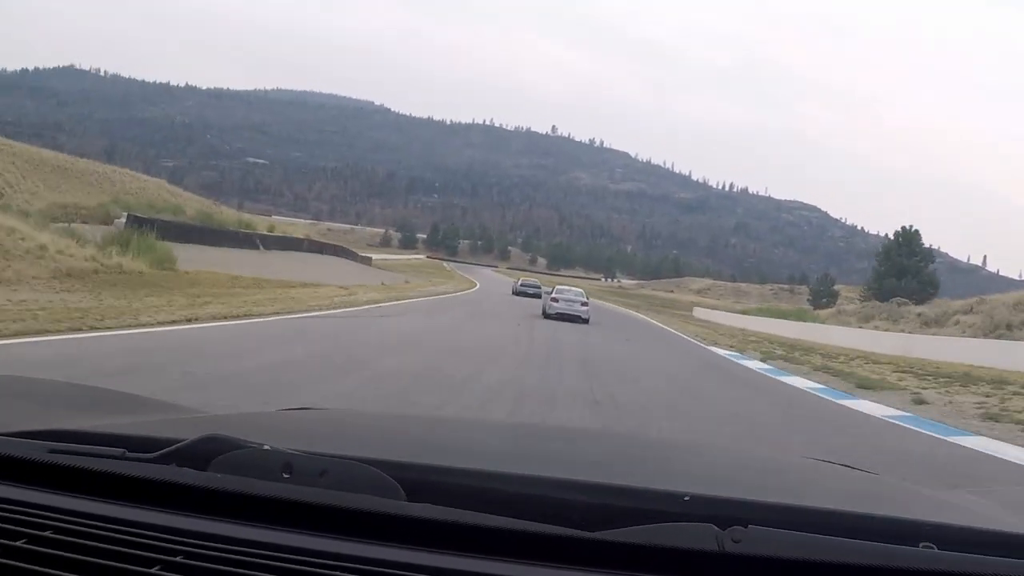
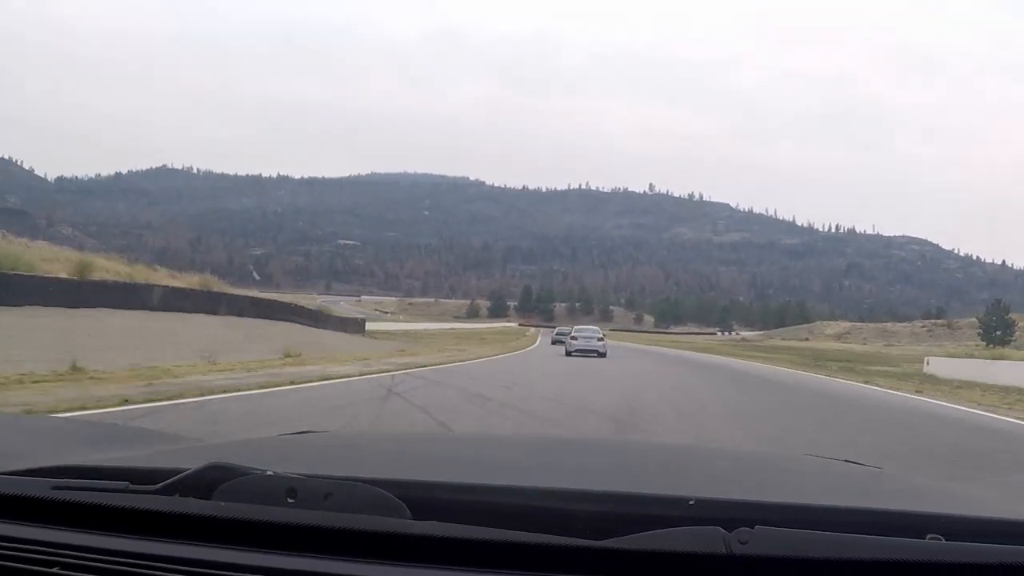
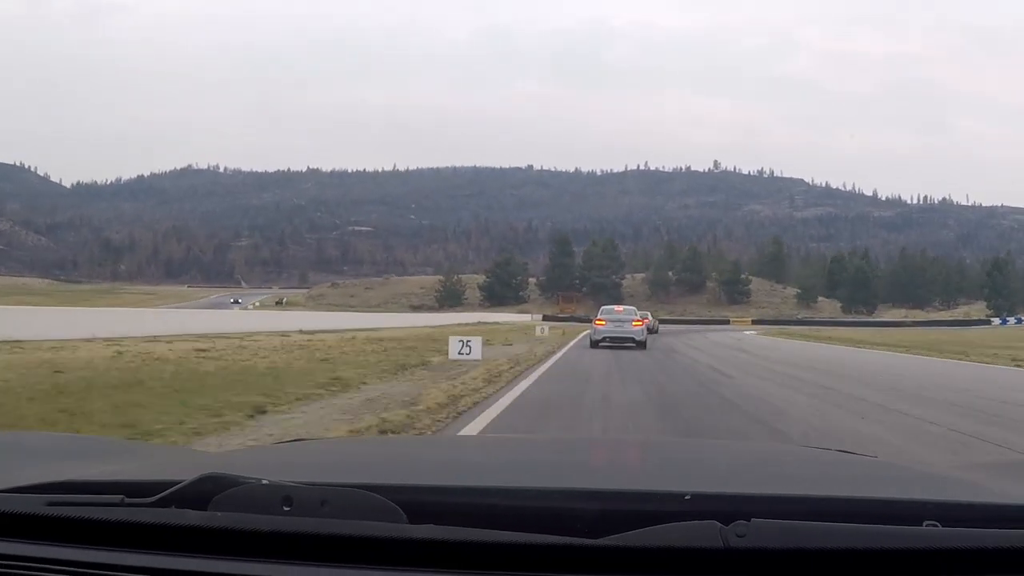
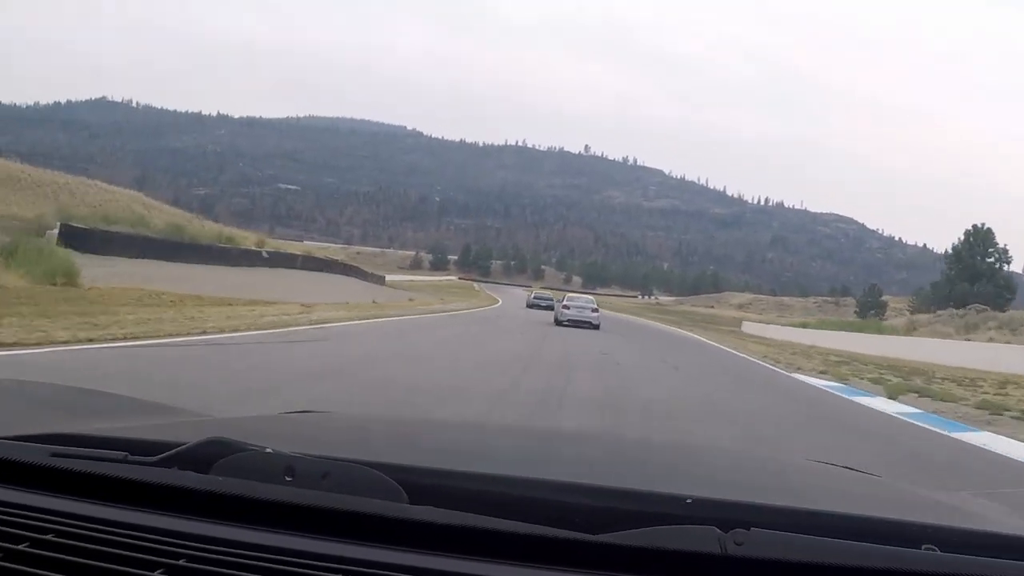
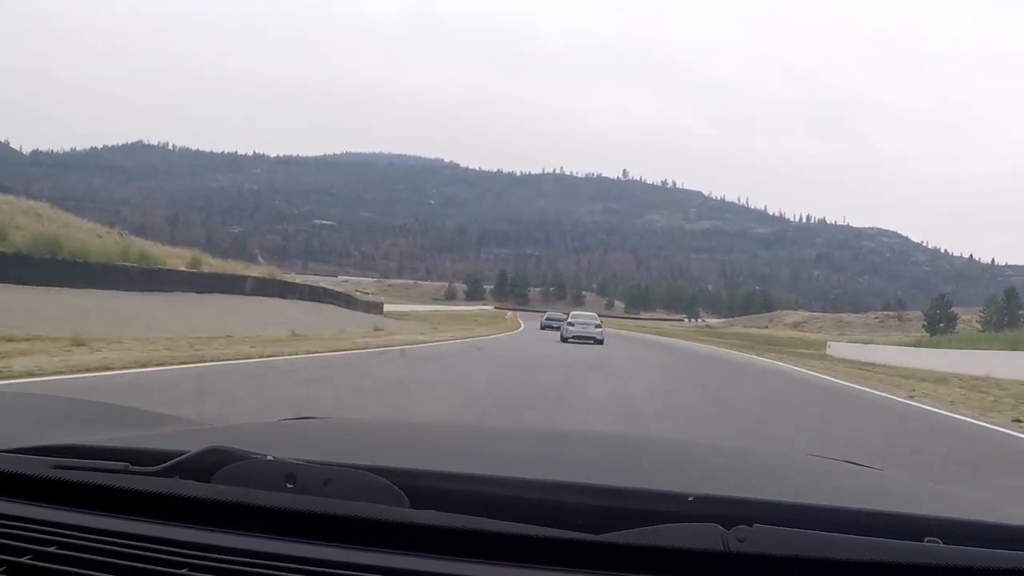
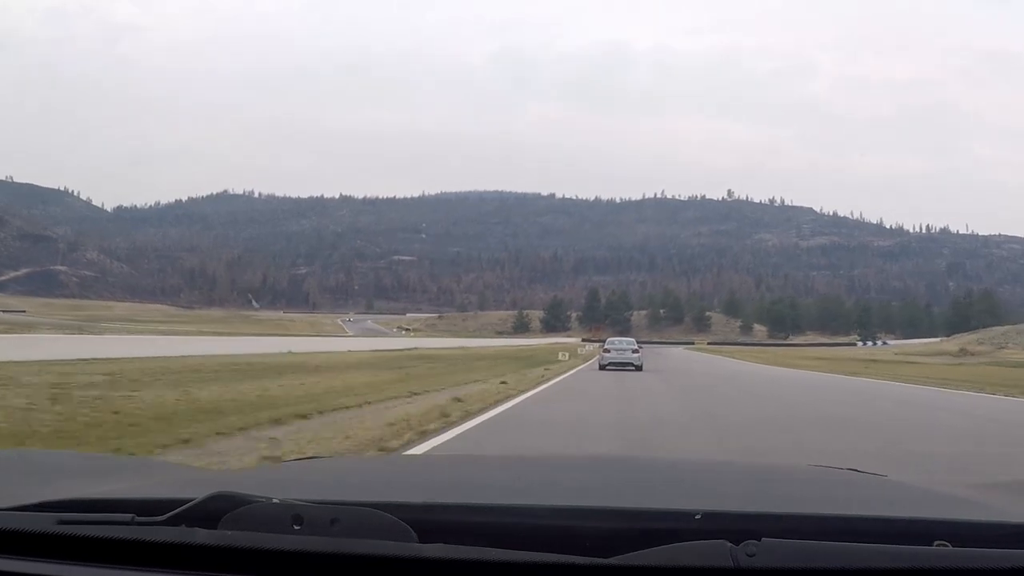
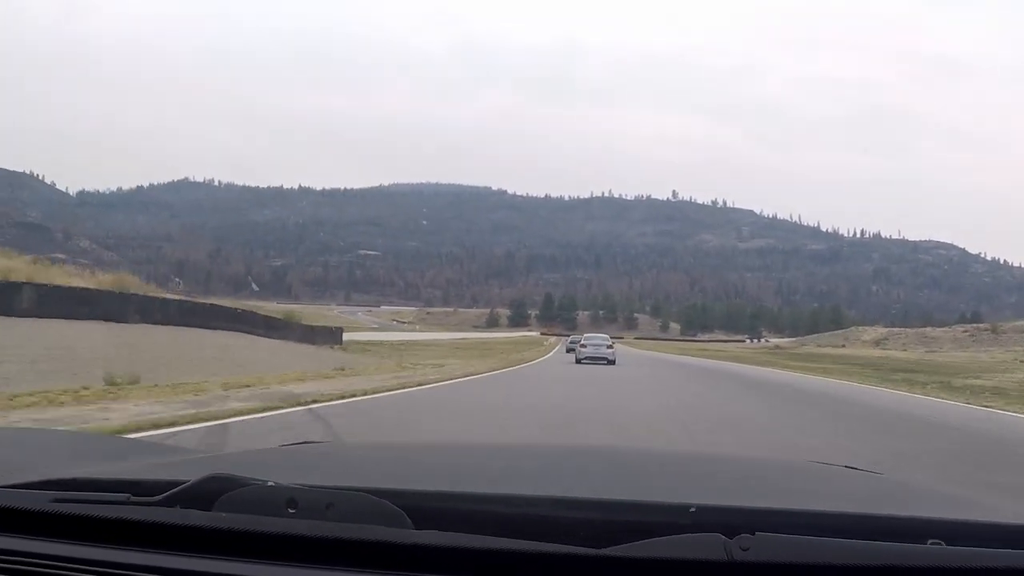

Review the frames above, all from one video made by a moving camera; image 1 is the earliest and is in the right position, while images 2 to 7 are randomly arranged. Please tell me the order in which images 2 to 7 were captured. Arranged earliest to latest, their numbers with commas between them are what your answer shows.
4, 5, 2, 7, 6, 3
